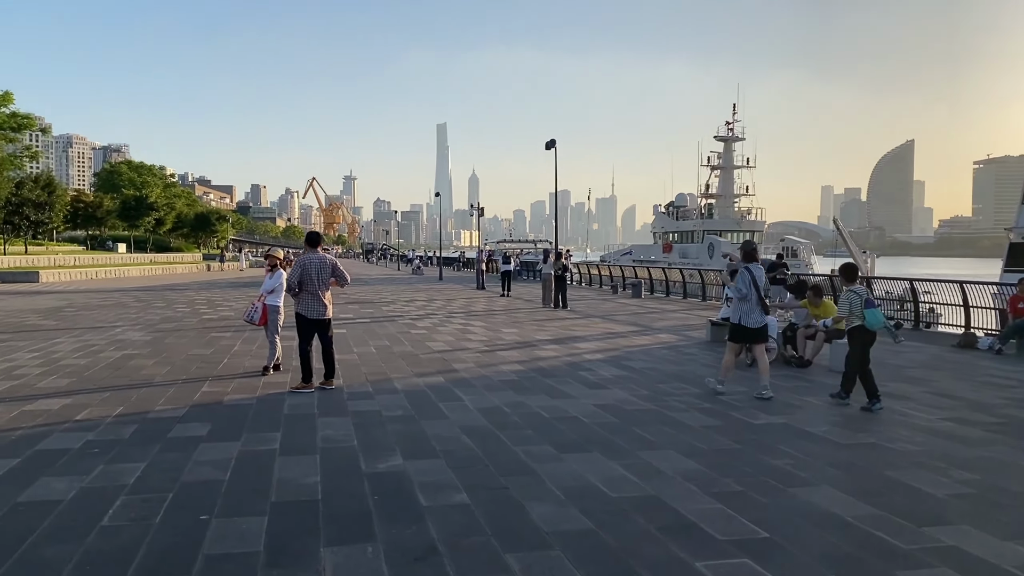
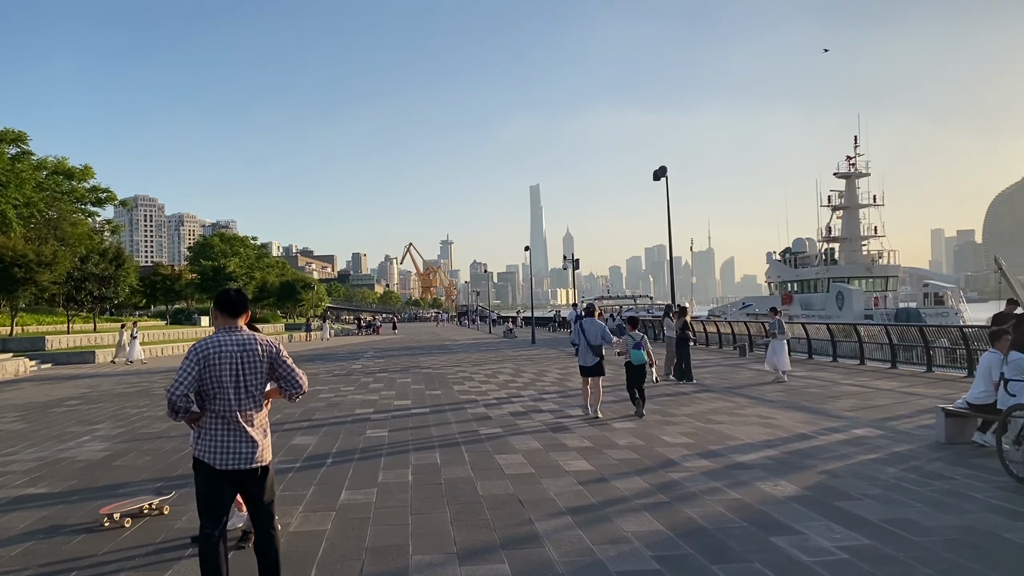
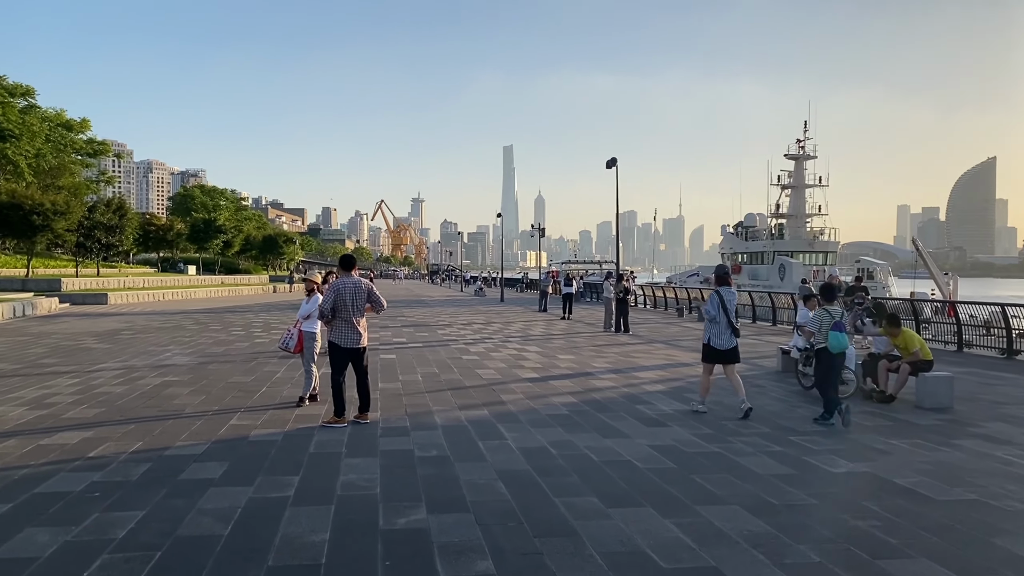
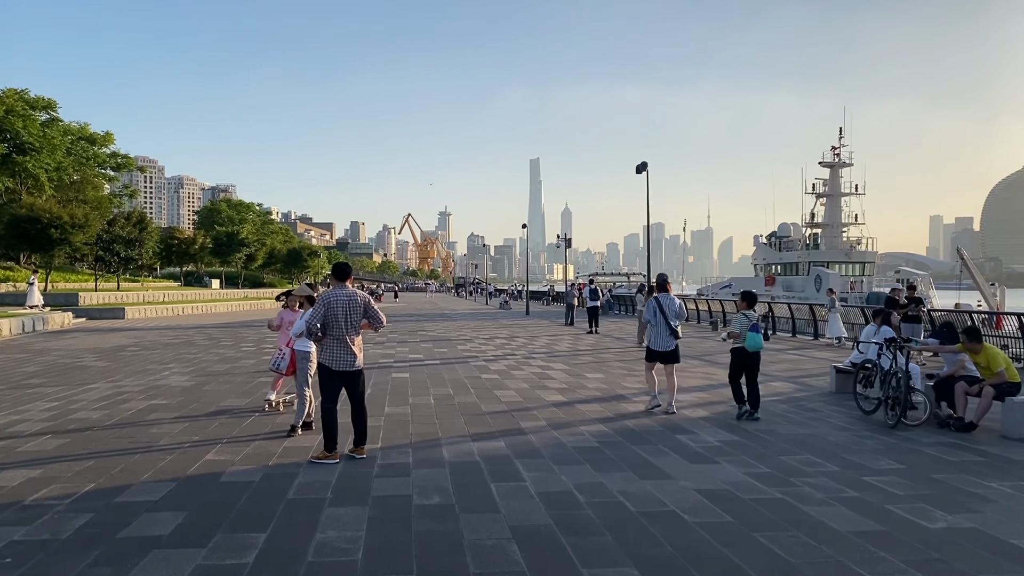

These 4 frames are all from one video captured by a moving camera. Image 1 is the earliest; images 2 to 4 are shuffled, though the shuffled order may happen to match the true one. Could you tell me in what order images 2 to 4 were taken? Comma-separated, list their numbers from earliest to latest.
3, 4, 2
